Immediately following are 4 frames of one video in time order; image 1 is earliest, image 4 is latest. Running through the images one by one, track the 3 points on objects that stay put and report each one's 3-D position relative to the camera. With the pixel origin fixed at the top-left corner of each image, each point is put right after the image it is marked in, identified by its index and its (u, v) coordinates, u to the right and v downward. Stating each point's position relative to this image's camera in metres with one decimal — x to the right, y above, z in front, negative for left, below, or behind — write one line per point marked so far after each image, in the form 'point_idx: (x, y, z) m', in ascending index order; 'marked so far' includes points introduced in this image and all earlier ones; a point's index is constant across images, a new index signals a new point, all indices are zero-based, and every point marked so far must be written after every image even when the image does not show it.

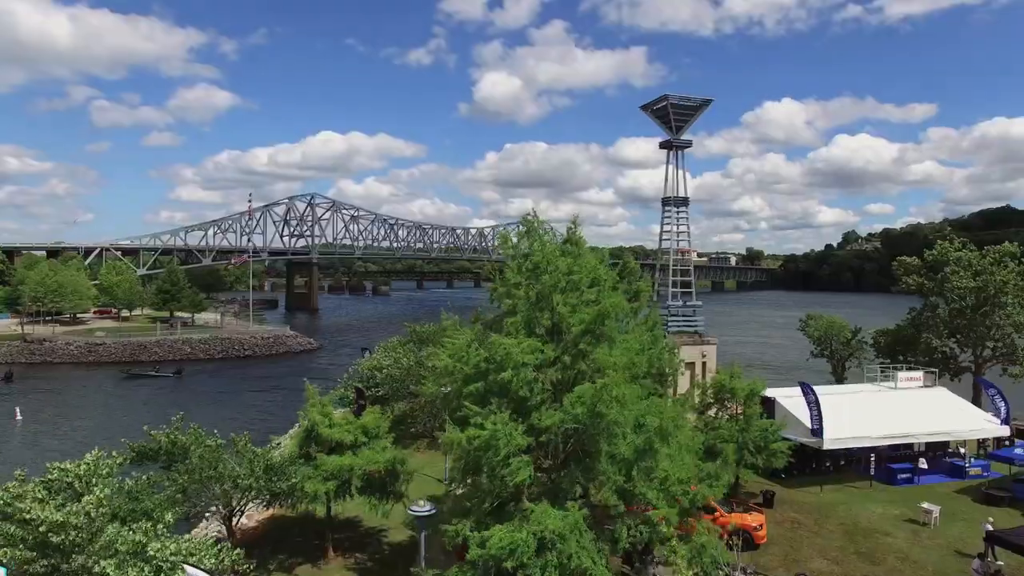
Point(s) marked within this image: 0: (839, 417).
0: (+4.7, -1.8, +9.6) m
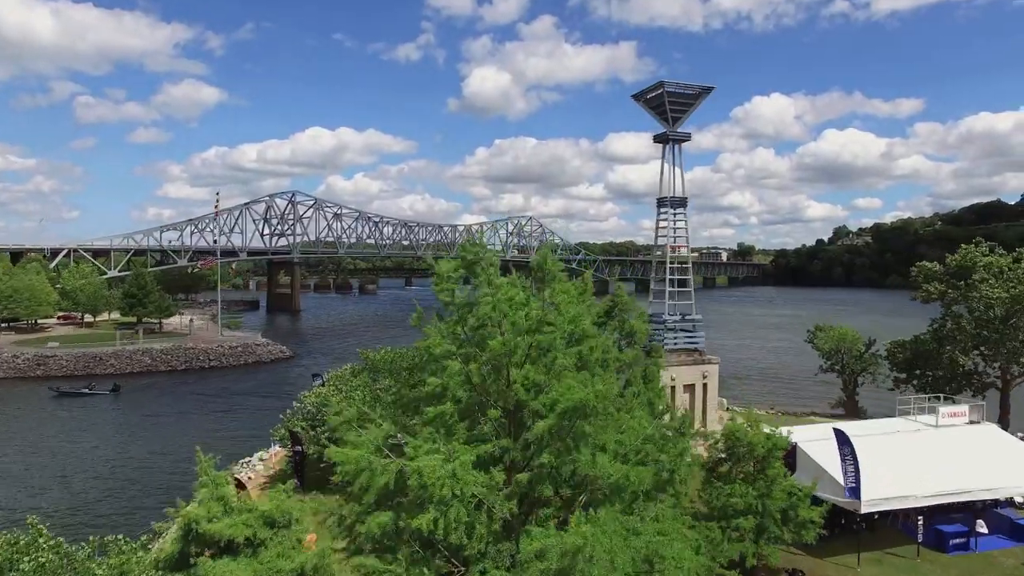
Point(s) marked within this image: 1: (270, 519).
0: (+4.3, -2.1, +7.9) m
1: (-1.9, -1.8, +5.4) m
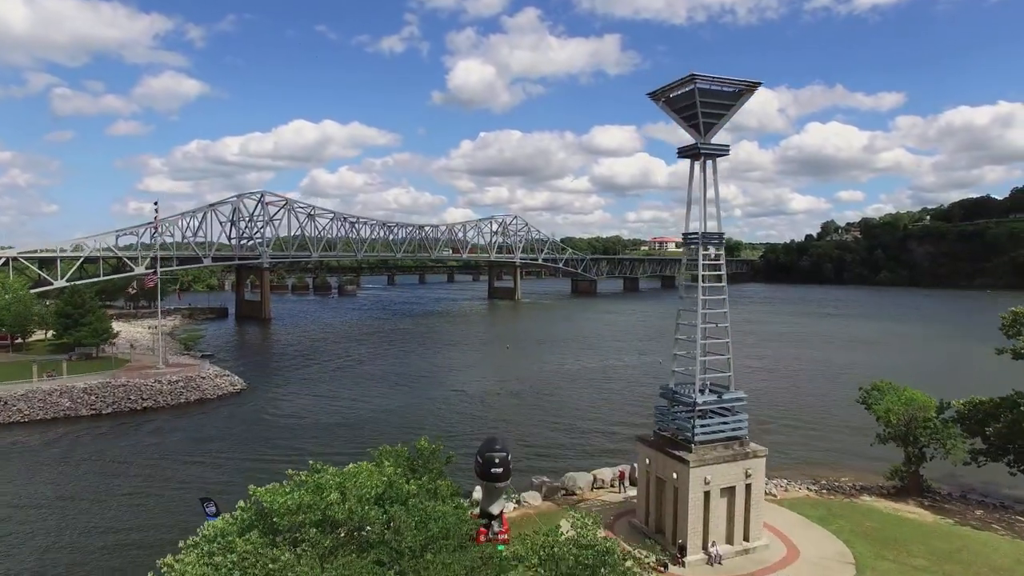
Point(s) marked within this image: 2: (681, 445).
0: (+4.1, -3.2, +4.3) m
1: (-2.1, -3.0, +1.7) m
2: (+2.7, -2.6, +10.9) m
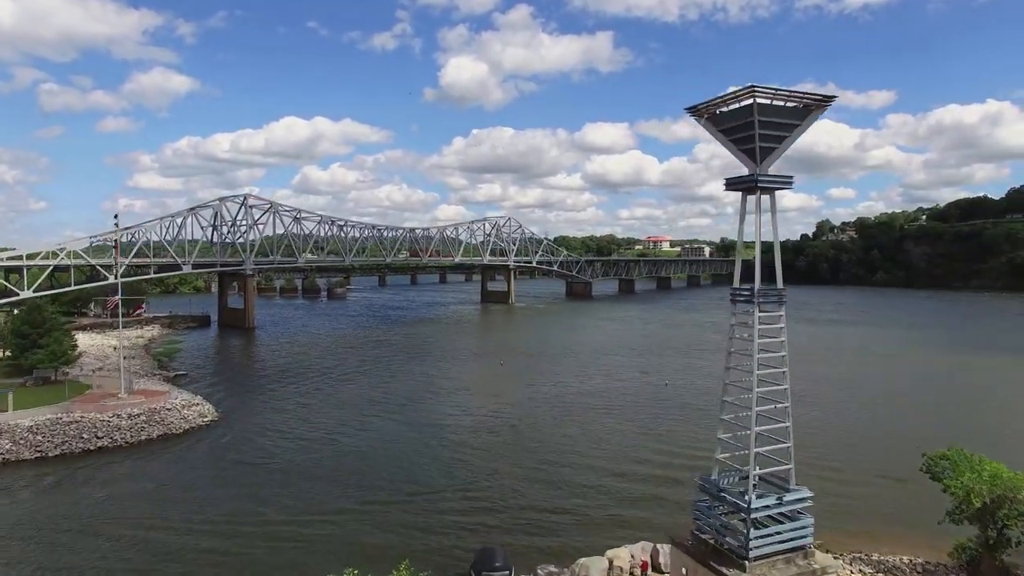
0: (+4.1, -4.1, +2.0) m
1: (-2.0, -3.9, -0.7) m
2: (+2.8, -3.4, +8.6) m
